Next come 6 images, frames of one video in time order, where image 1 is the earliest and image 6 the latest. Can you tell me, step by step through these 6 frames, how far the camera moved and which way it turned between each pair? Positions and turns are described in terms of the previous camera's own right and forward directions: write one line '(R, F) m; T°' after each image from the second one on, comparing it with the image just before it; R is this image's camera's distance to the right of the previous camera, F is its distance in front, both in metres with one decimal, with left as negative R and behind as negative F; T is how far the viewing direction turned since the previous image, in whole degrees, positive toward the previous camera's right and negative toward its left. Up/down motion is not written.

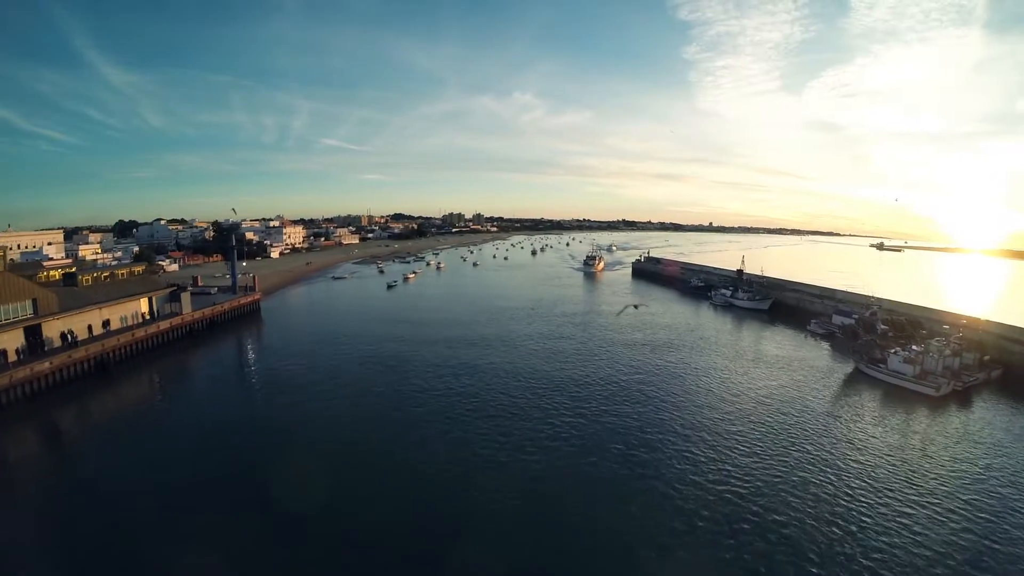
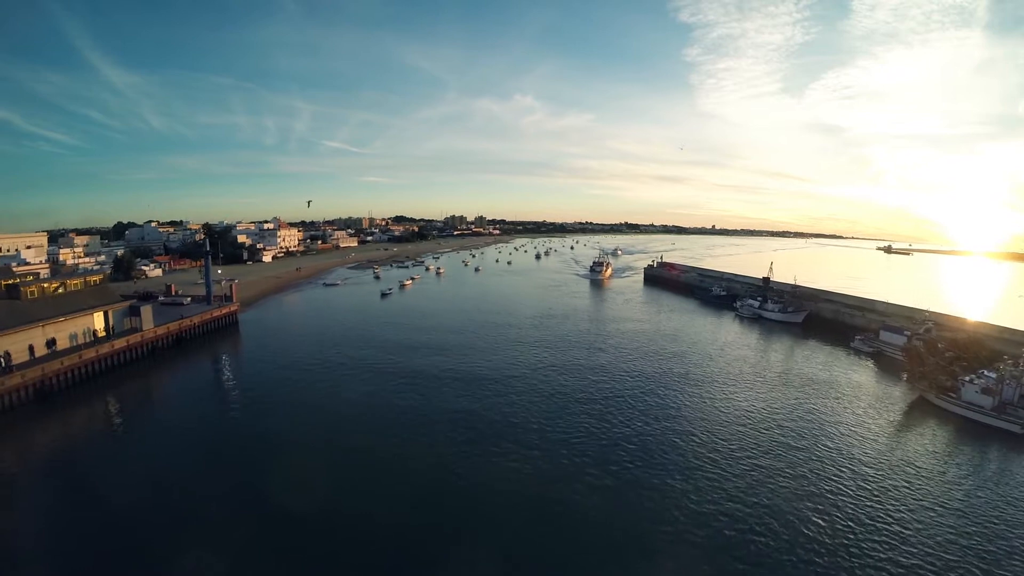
(-0.3, +3.3) m; 0°
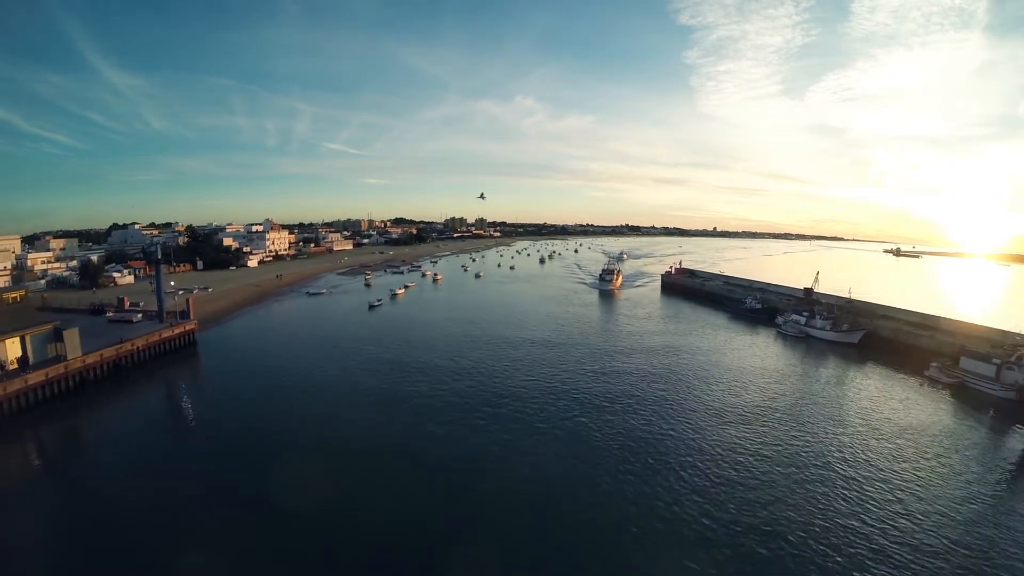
(-0.4, +4.4) m; 0°
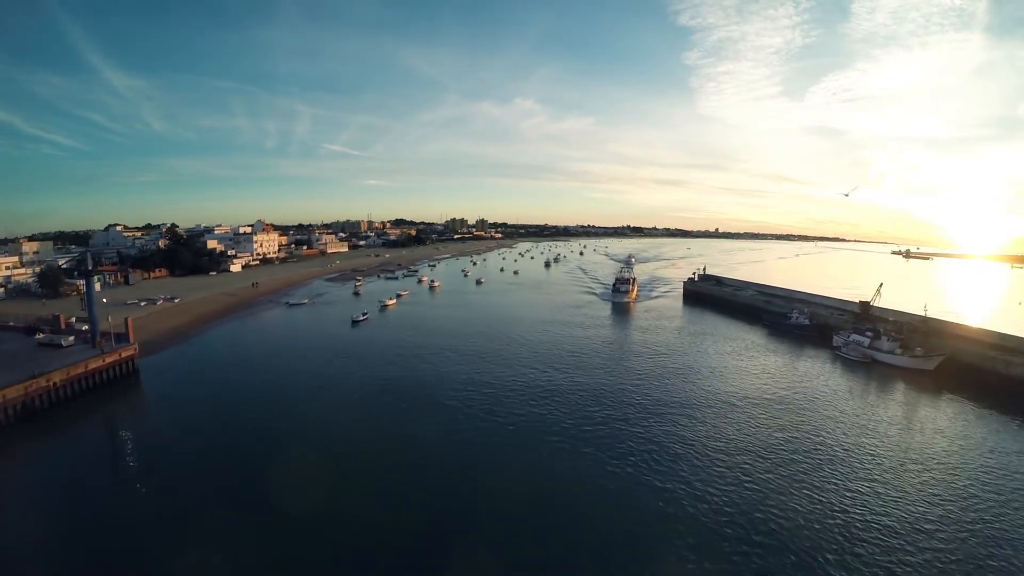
(-0.4, +4.4) m; 0°
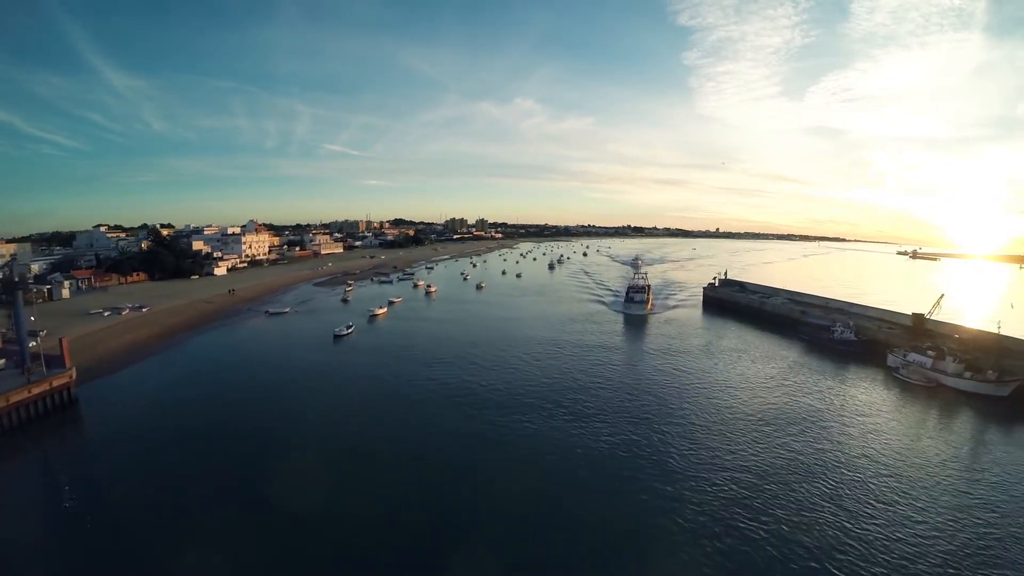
(-0.2, +3.4) m; 0°
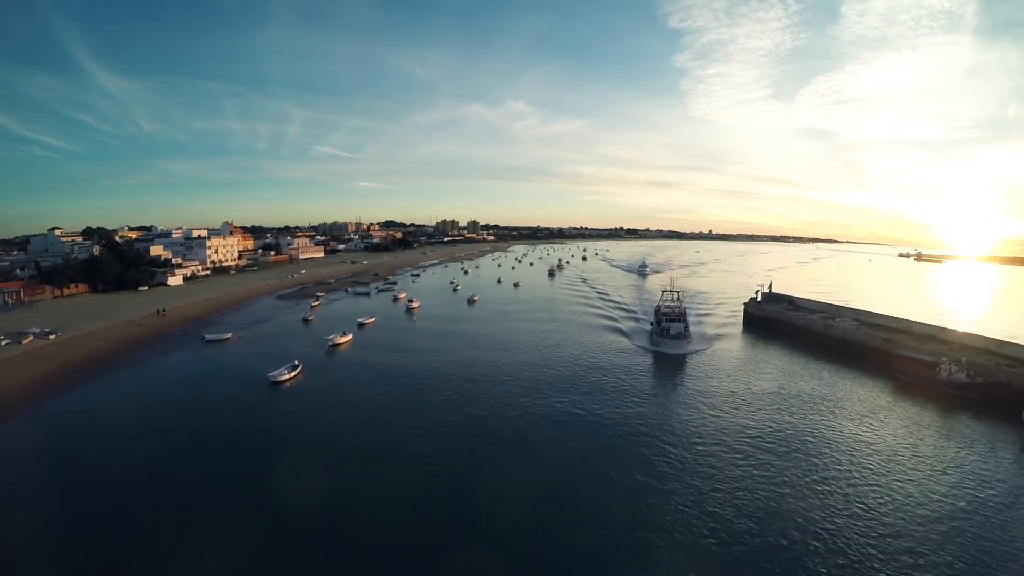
(-0.2, +6.3) m; +1°
